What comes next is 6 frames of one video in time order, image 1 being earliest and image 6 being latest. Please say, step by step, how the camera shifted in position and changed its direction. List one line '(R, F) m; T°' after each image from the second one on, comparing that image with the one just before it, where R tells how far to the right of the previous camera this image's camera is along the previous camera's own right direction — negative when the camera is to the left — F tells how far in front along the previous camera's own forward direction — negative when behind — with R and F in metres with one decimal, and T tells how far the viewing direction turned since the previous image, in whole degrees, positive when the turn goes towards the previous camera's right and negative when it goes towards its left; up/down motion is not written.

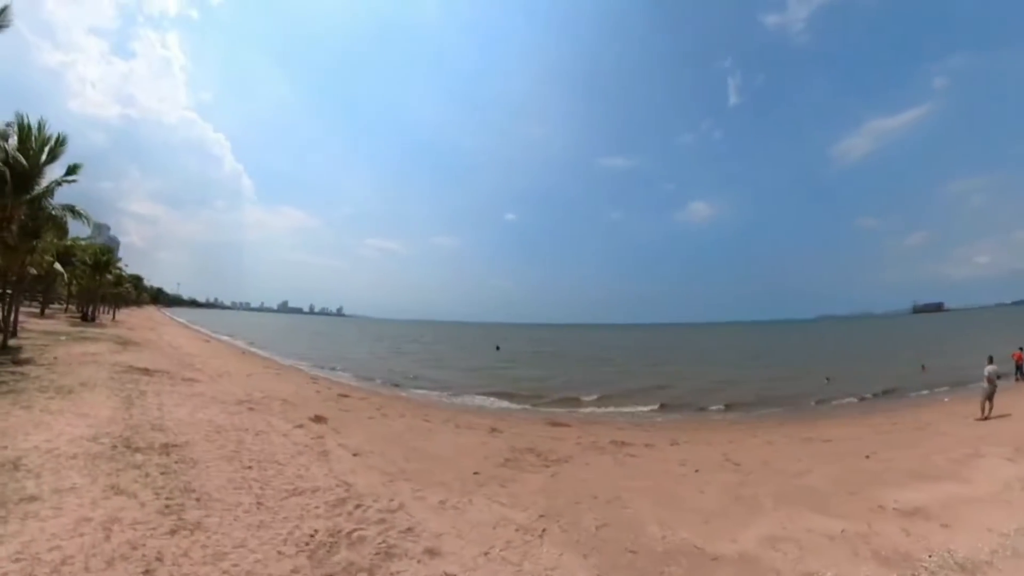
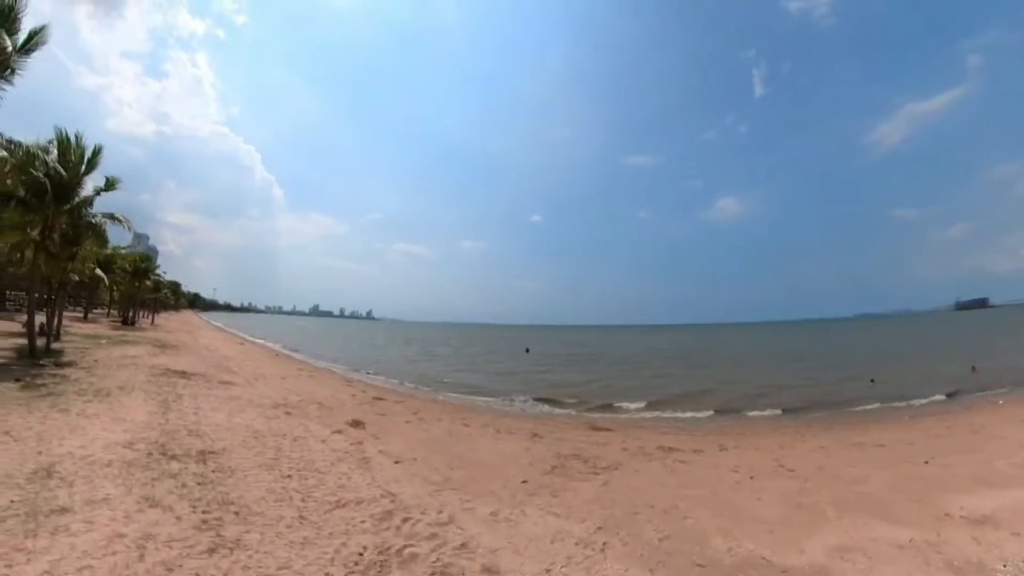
(-0.3, +0.5) m; -3°
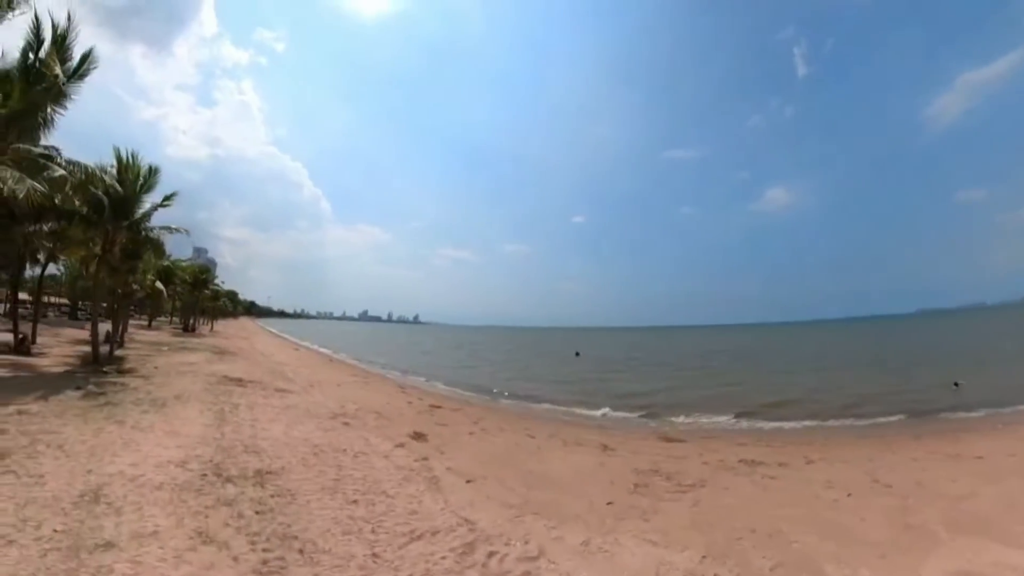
(-0.5, +0.9) m; -4°
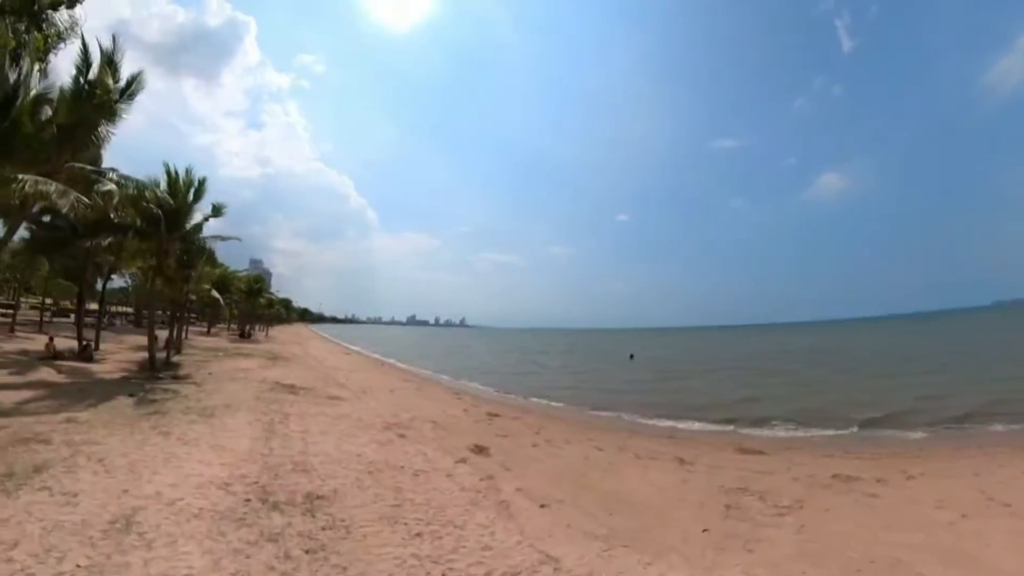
(-0.4, +0.9) m; -4°
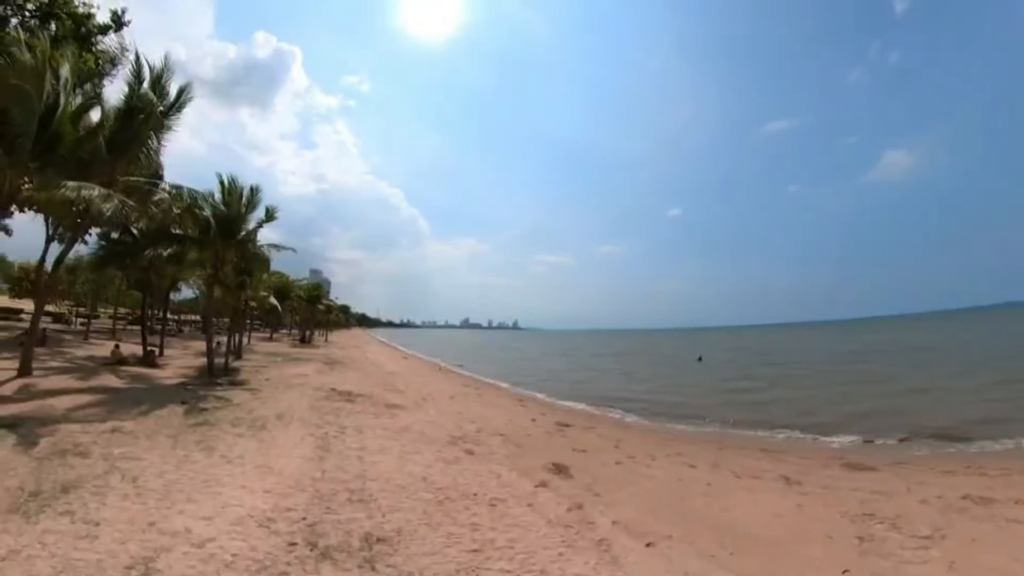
(-0.4, +1.2) m; -5°
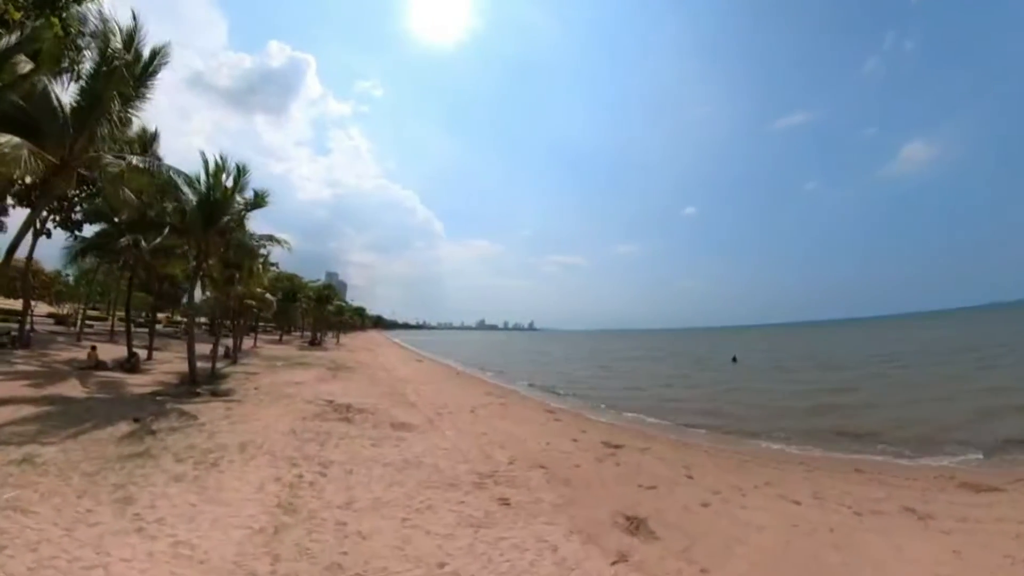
(-0.4, +2.6) m; -1°
